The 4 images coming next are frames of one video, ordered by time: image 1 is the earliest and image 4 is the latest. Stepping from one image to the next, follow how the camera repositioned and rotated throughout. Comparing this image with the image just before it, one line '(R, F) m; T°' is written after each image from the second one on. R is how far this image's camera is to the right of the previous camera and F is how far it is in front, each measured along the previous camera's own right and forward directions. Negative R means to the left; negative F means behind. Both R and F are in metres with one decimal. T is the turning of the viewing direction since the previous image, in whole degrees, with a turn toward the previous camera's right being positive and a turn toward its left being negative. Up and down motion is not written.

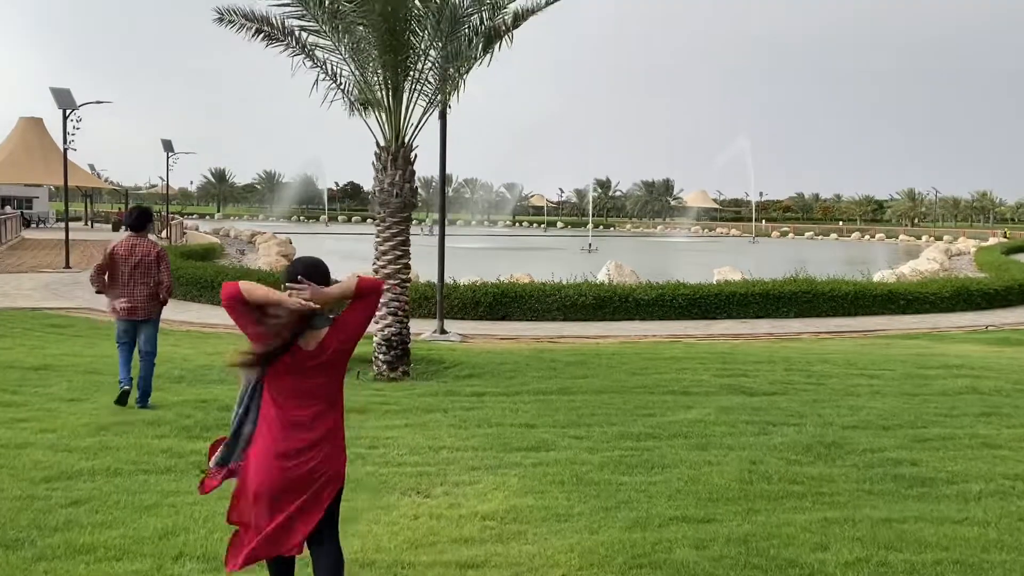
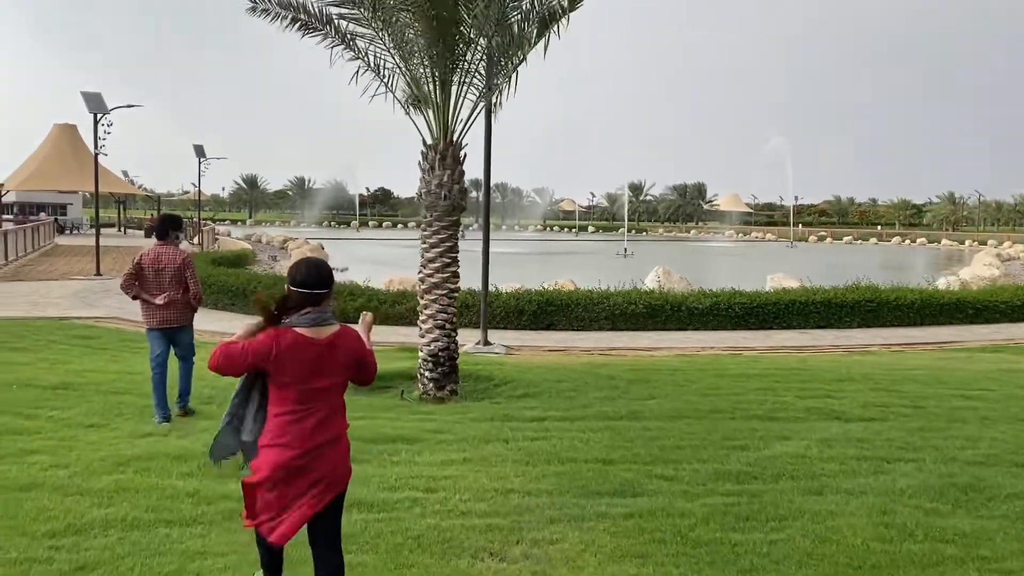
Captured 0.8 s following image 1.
(-0.3, +0.9) m; -2°
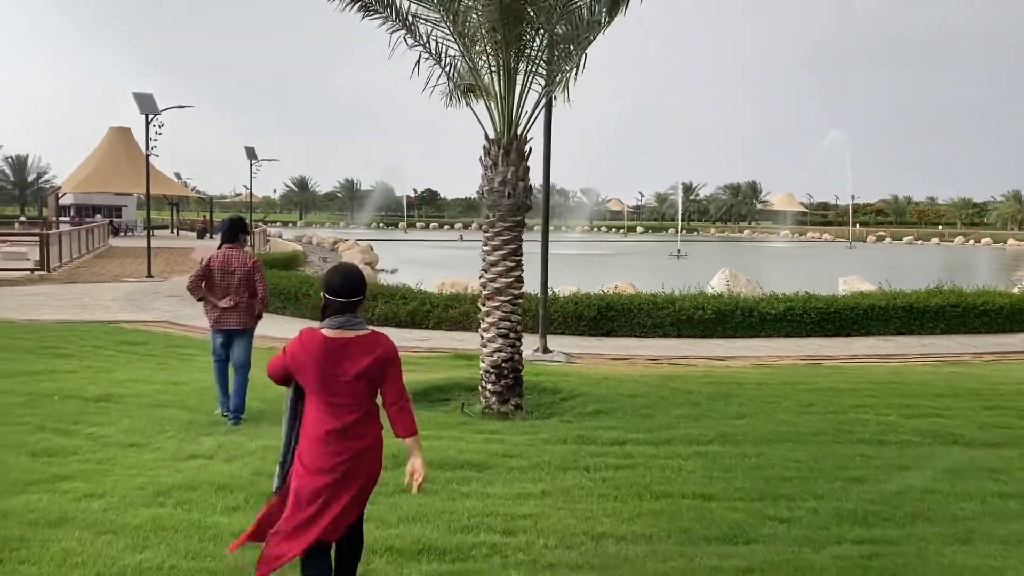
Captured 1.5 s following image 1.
(-0.2, +0.7) m; -3°
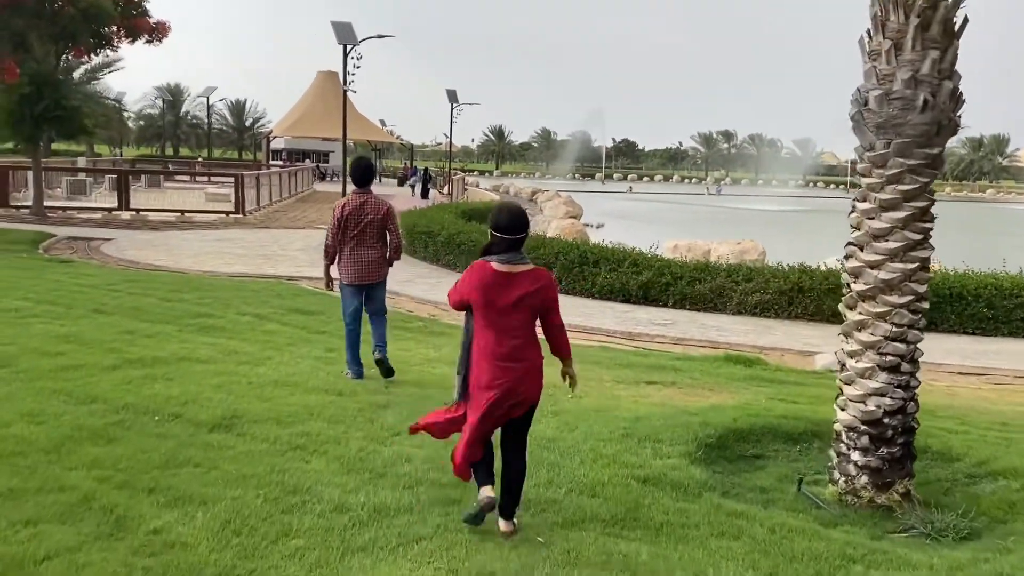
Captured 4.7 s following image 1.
(-1.0, +3.4) m; -12°
